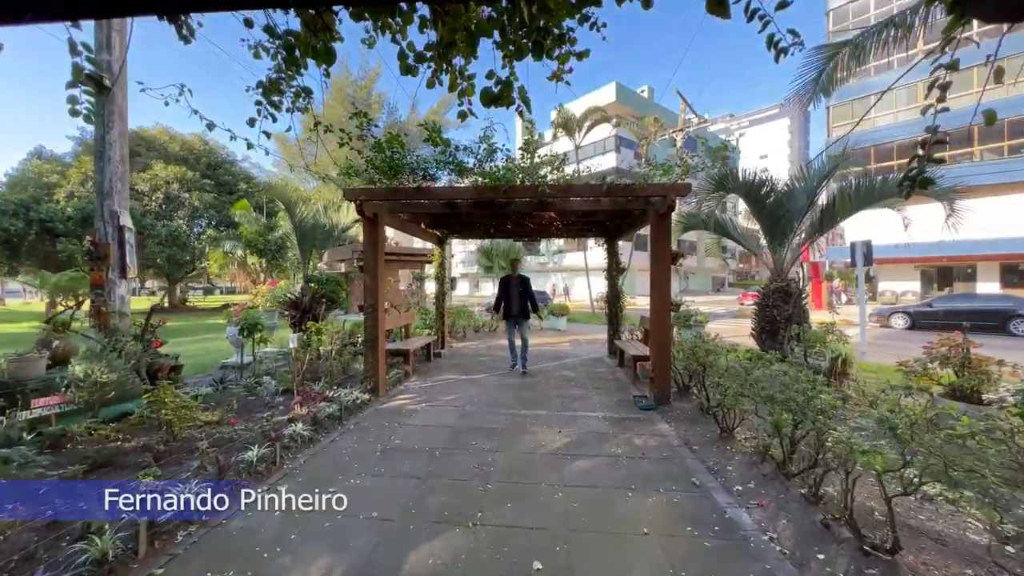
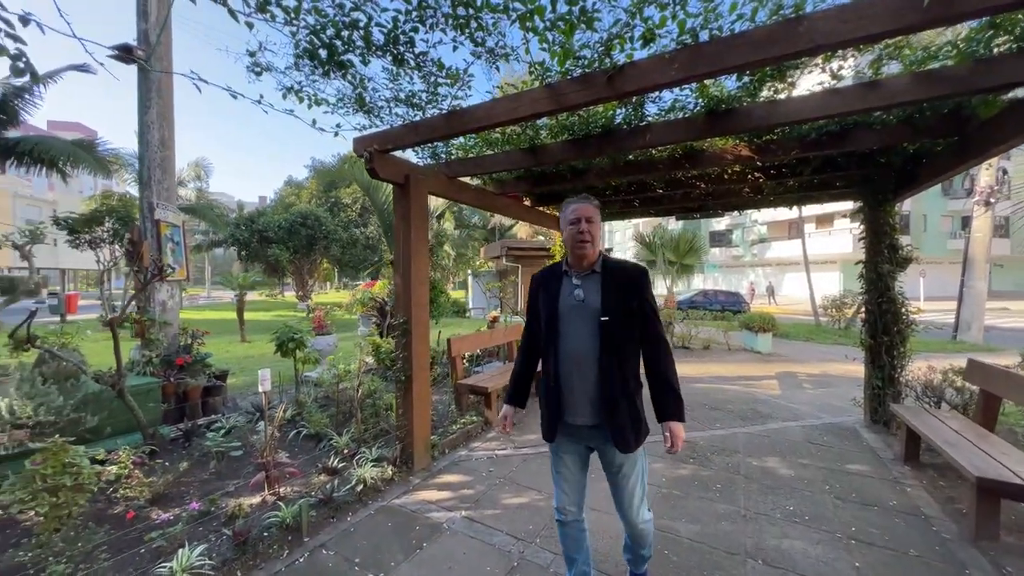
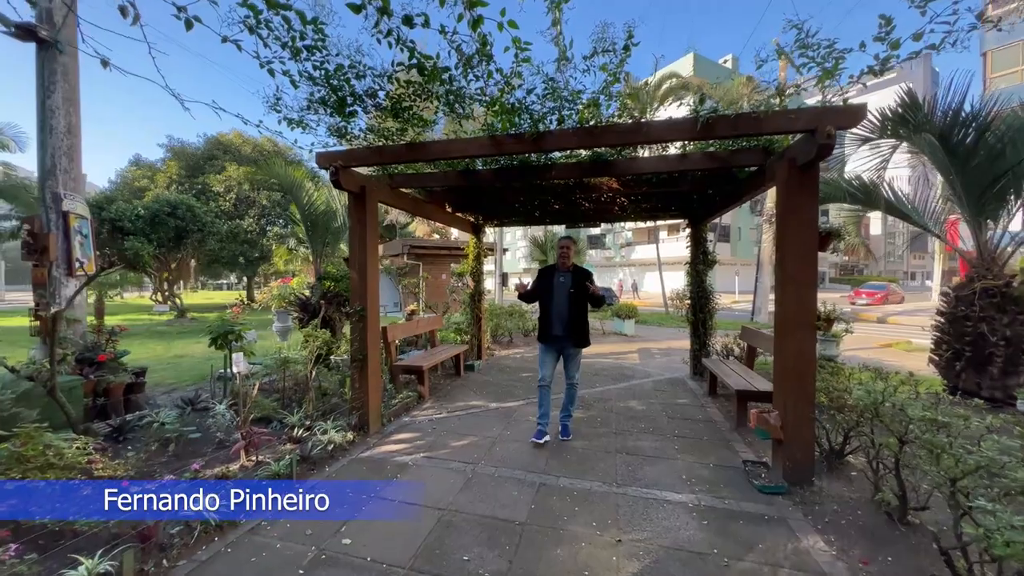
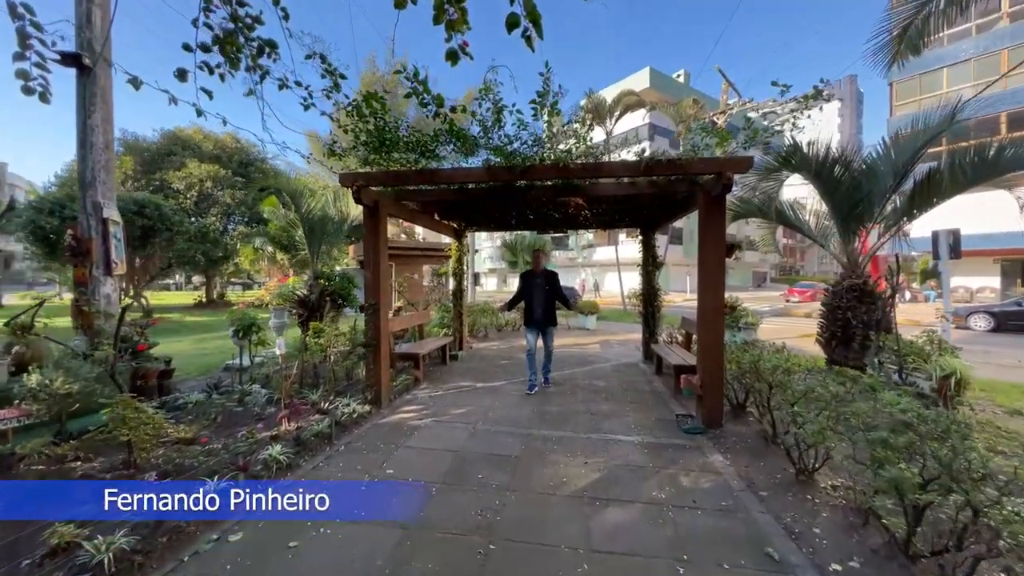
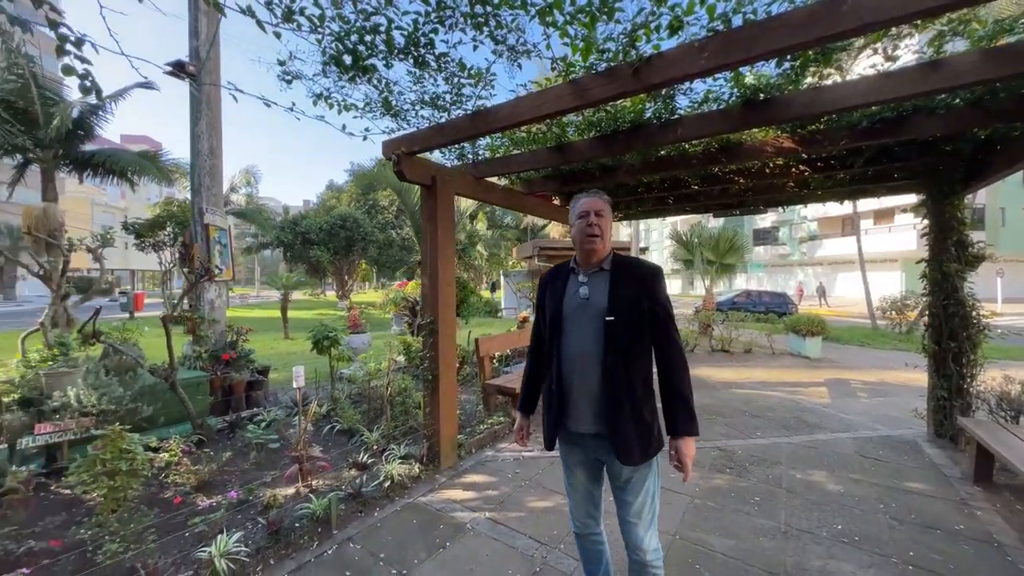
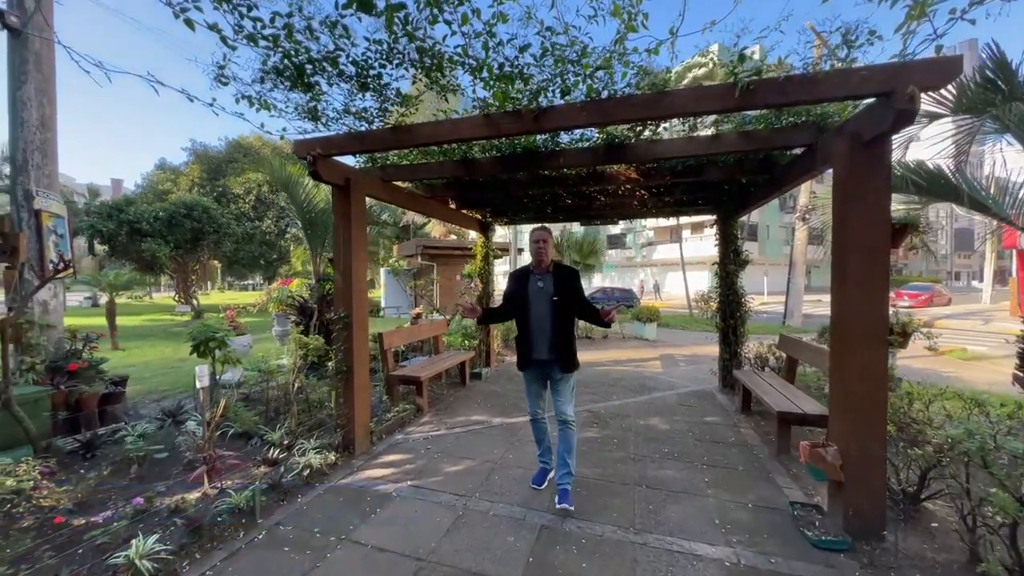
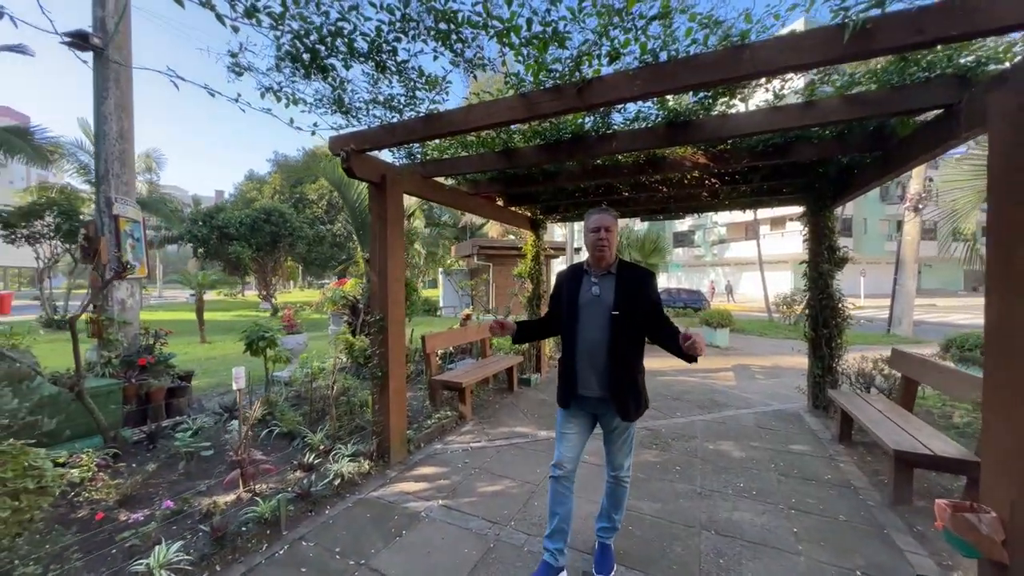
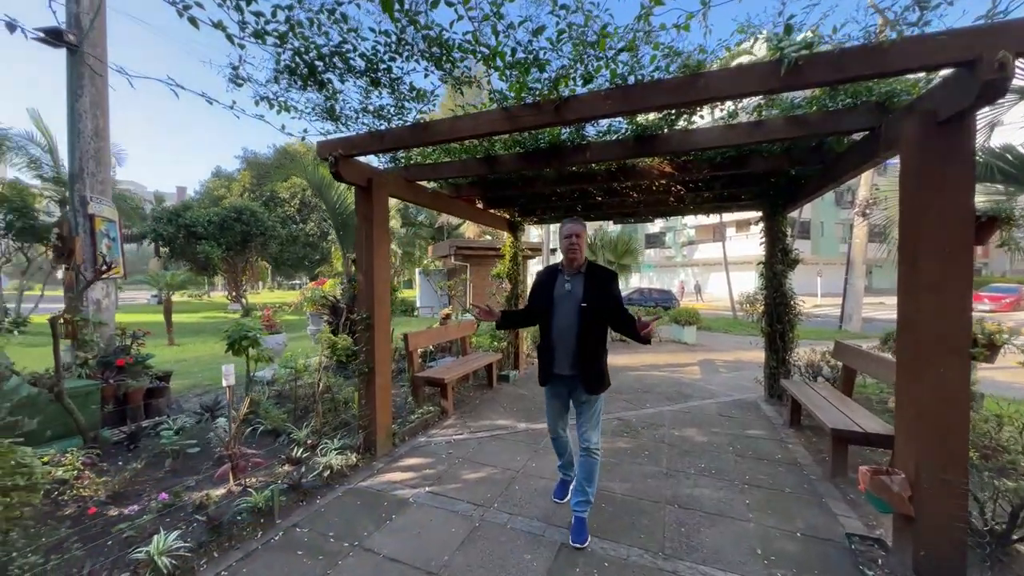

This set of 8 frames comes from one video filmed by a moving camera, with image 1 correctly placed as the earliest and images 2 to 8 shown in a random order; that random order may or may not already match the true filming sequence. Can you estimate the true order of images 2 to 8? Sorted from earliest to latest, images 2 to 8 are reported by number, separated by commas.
4, 3, 6, 8, 7, 2, 5
